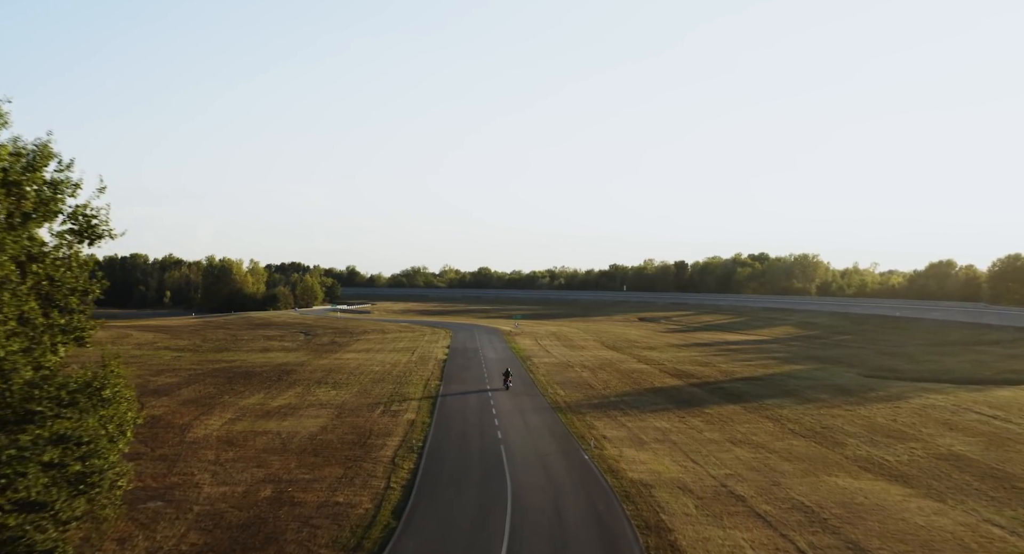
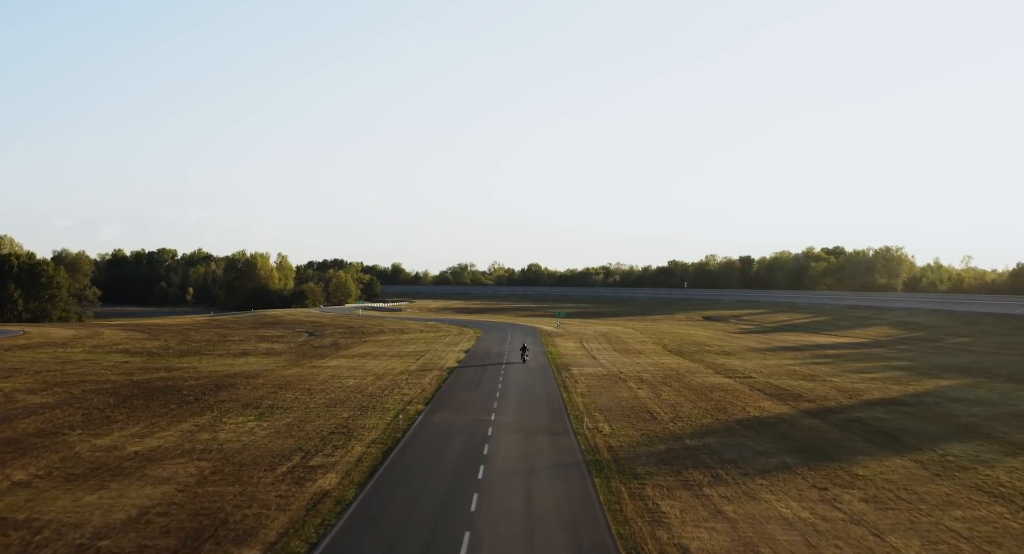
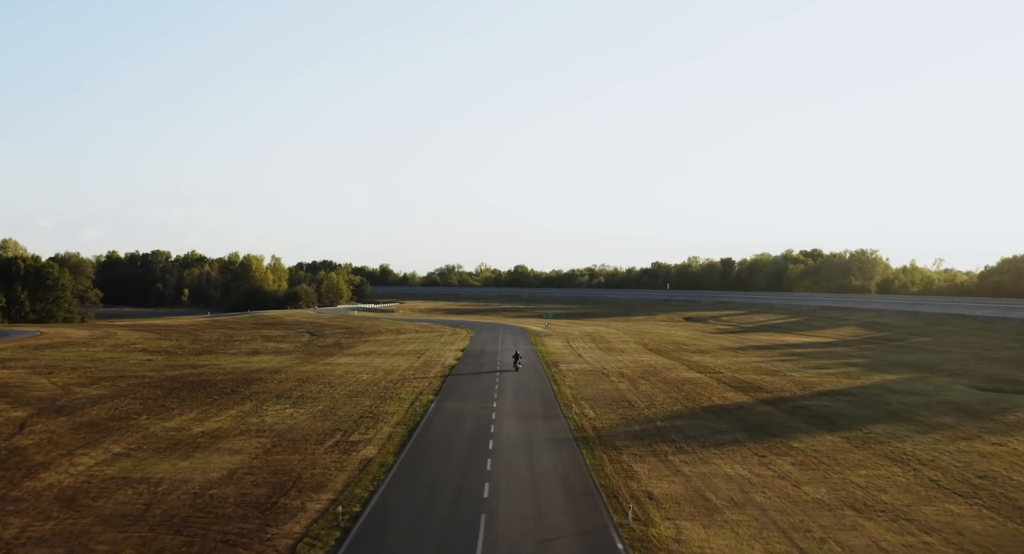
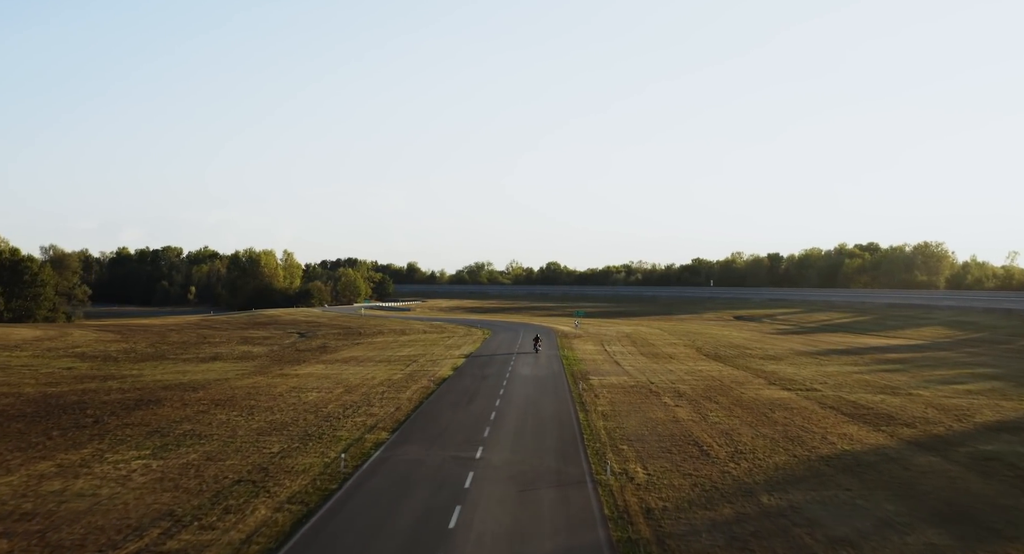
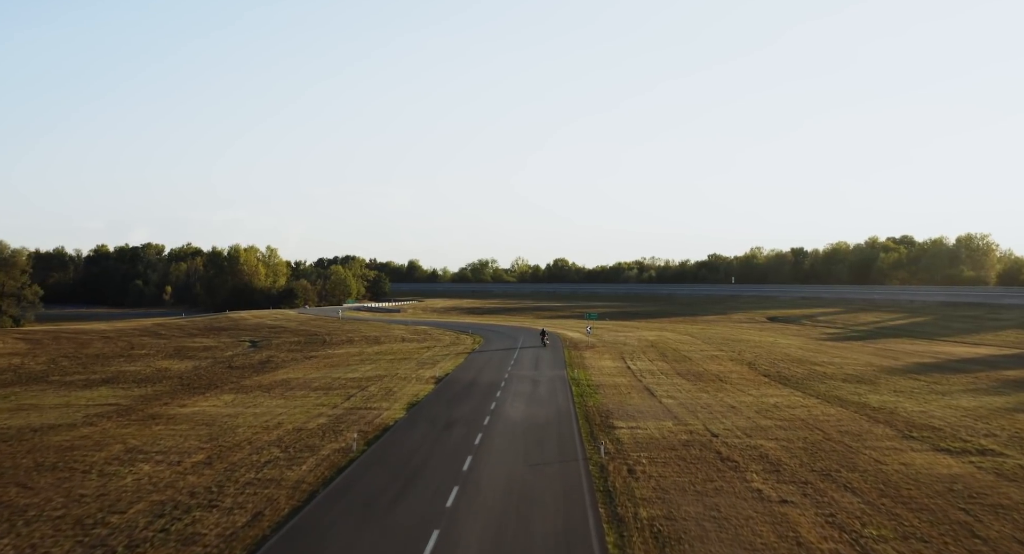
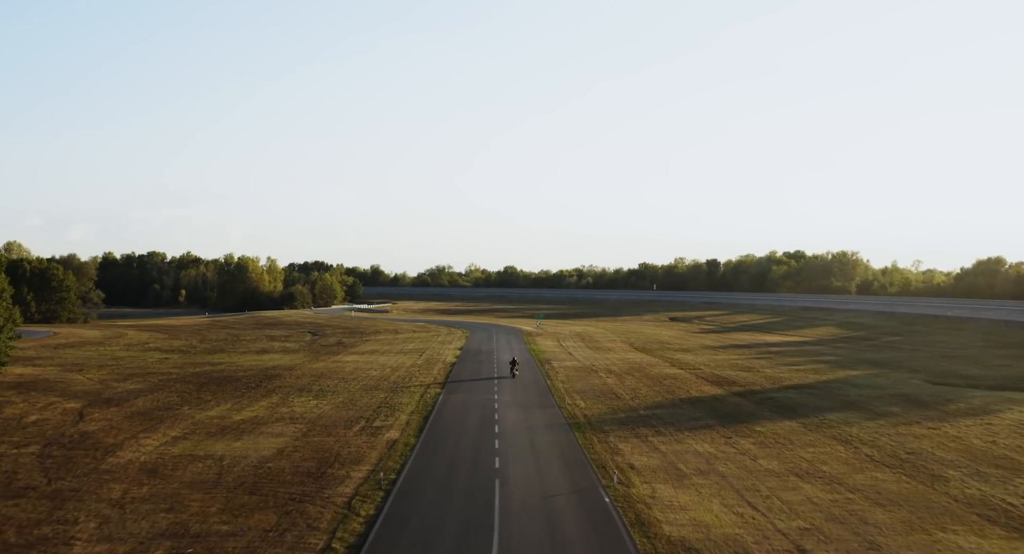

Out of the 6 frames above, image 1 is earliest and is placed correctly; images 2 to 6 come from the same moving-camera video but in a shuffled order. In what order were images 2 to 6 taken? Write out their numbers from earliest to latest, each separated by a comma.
6, 3, 2, 4, 5
